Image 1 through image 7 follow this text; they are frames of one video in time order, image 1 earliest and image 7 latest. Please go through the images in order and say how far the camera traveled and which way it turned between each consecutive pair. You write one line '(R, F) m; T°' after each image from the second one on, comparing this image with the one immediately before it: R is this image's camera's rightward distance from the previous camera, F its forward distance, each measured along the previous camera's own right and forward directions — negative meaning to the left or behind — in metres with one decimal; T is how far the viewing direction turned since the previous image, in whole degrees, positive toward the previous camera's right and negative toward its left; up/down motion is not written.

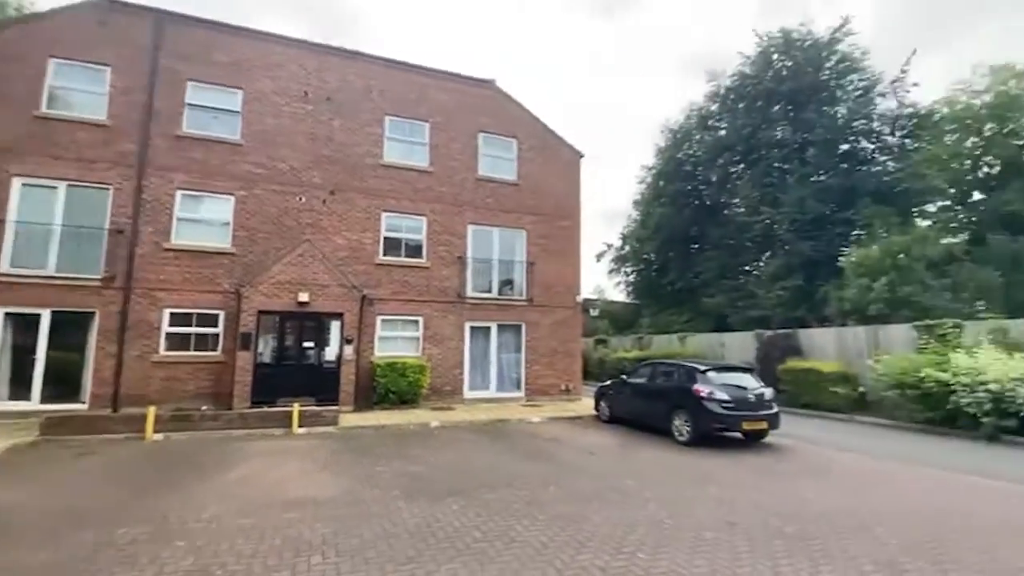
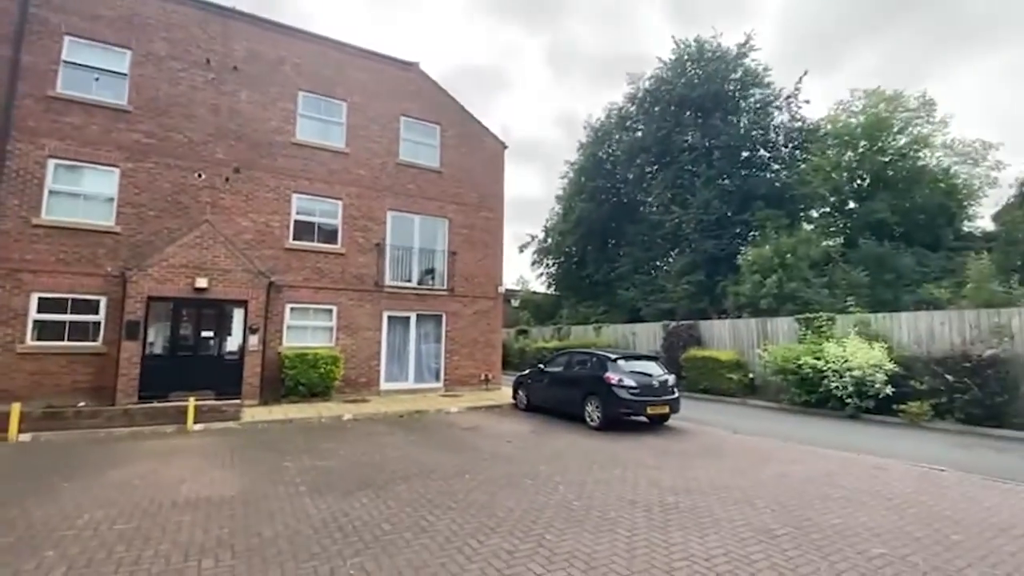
(+0.1, 0.0) m; +9°
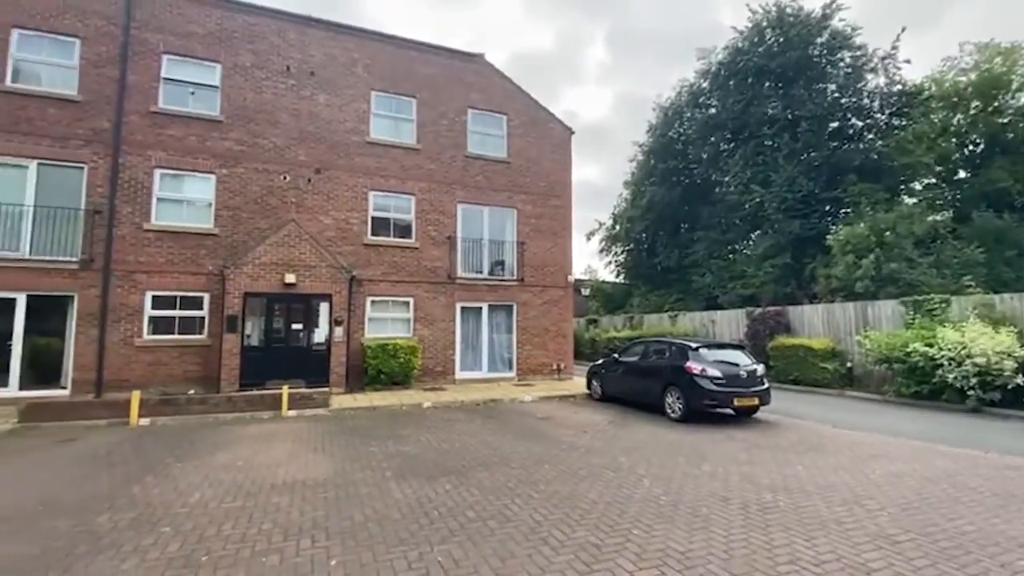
(-0.1, +0.2) m; -8°
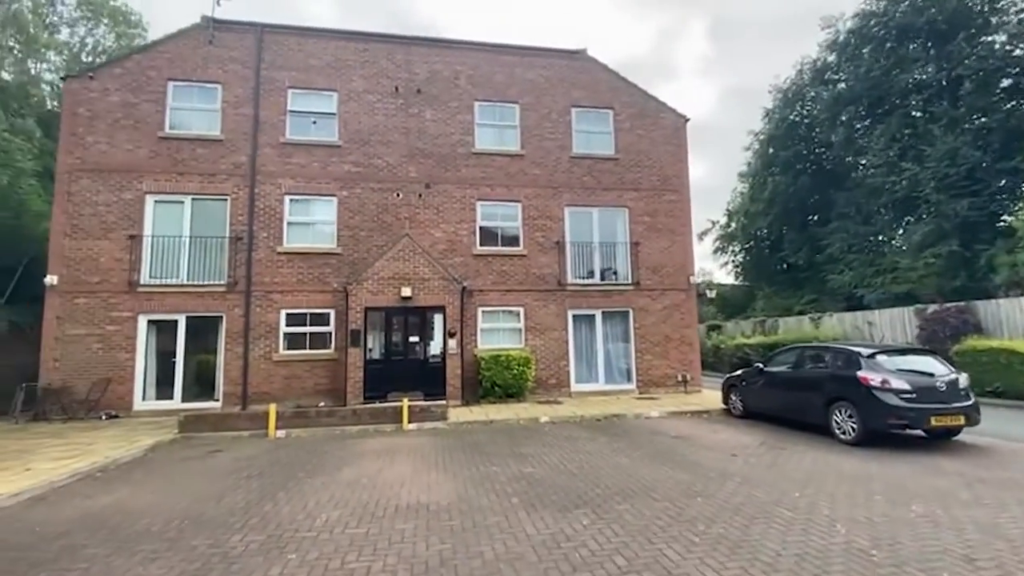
(-0.4, +0.8) m; -12°
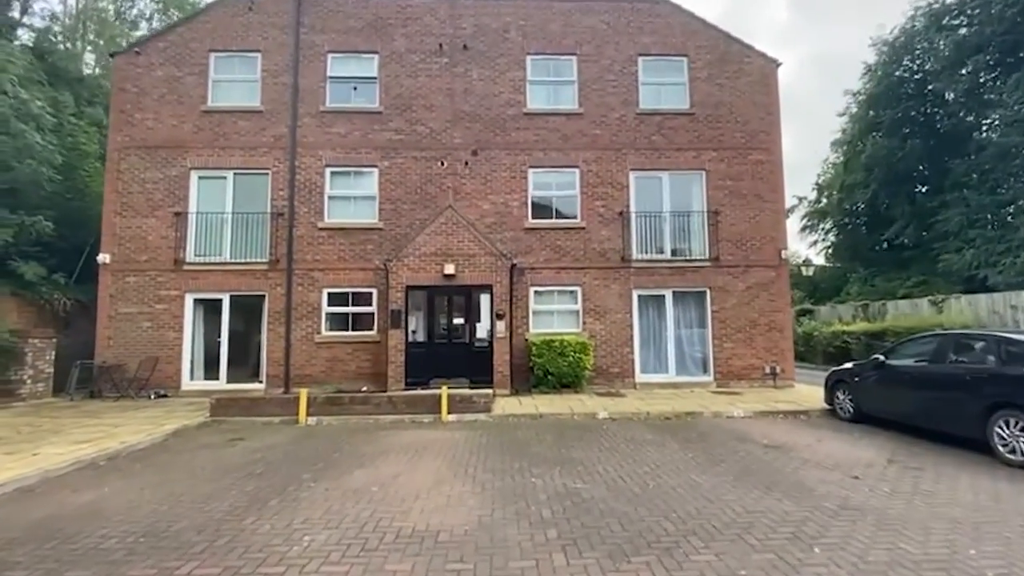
(+0.3, +1.7) m; -8°
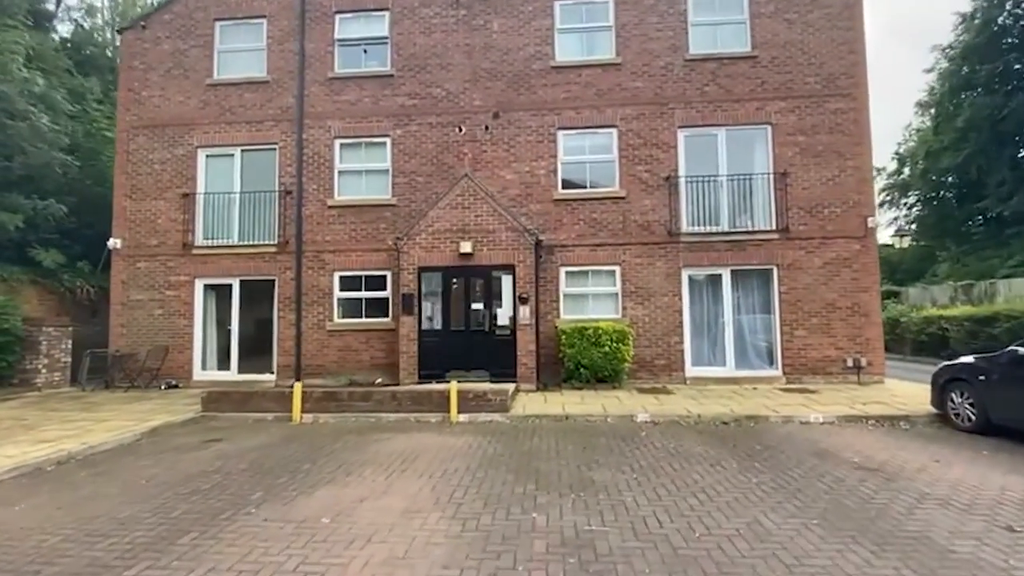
(+0.6, +1.7) m; -6°
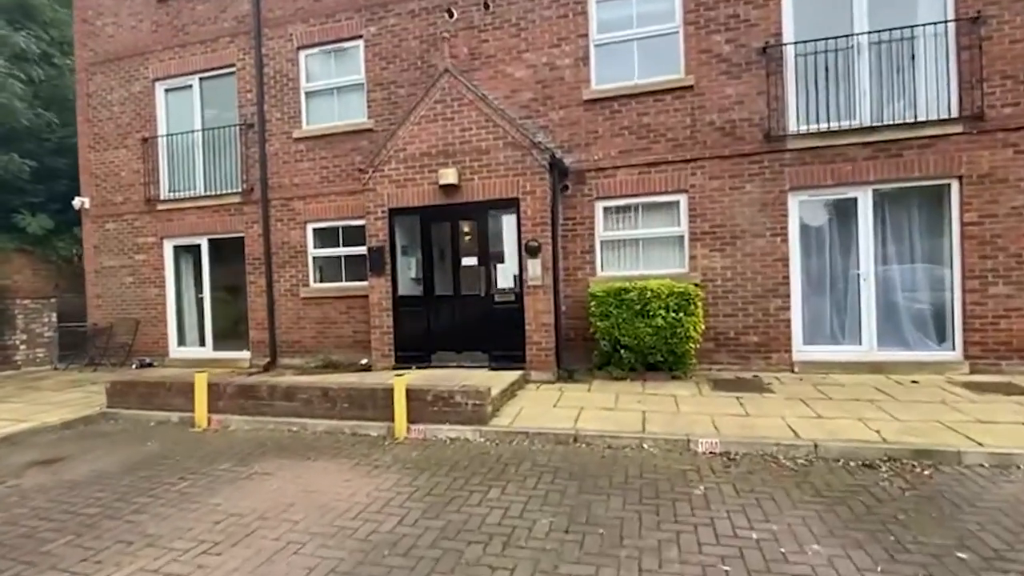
(+1.4, +3.7) m; -11°
